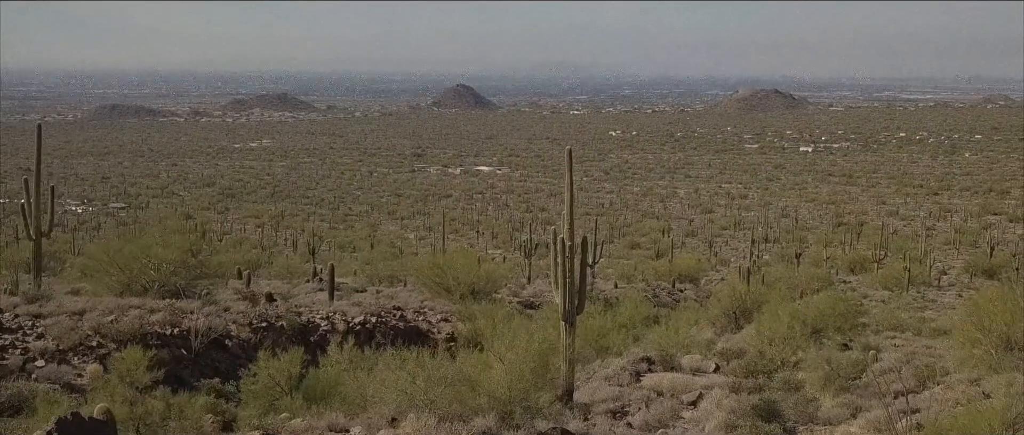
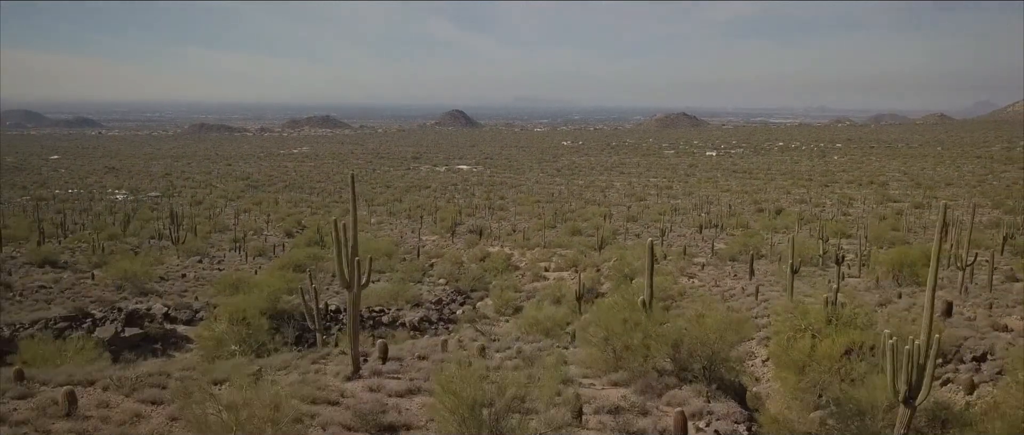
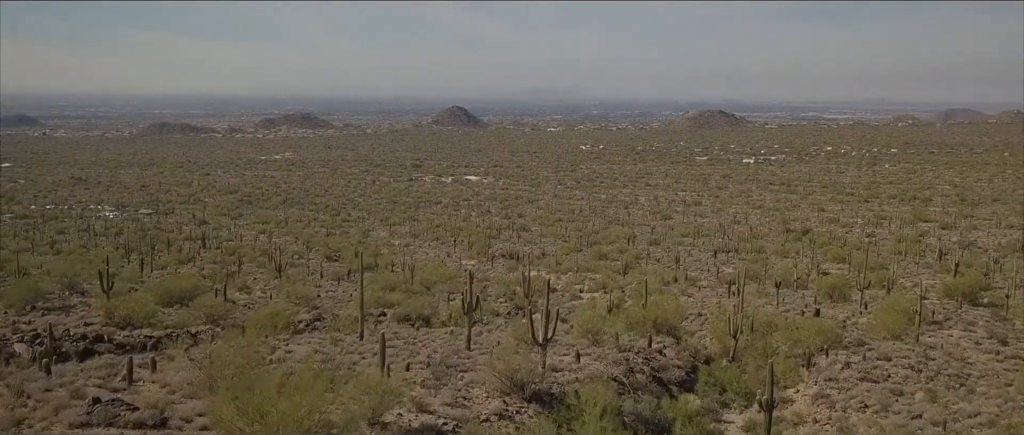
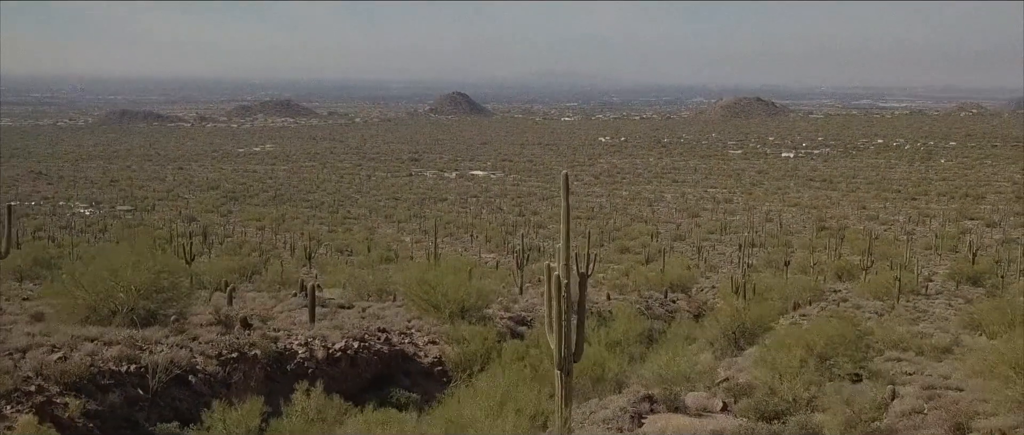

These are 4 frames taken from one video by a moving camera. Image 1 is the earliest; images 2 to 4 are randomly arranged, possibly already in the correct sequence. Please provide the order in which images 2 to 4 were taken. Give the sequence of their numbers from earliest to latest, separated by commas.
4, 3, 2
